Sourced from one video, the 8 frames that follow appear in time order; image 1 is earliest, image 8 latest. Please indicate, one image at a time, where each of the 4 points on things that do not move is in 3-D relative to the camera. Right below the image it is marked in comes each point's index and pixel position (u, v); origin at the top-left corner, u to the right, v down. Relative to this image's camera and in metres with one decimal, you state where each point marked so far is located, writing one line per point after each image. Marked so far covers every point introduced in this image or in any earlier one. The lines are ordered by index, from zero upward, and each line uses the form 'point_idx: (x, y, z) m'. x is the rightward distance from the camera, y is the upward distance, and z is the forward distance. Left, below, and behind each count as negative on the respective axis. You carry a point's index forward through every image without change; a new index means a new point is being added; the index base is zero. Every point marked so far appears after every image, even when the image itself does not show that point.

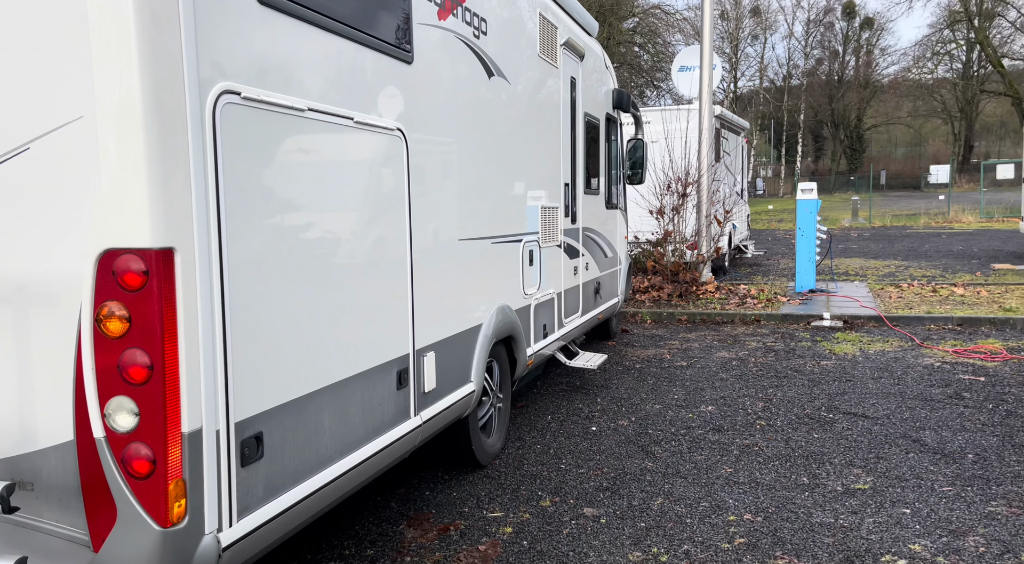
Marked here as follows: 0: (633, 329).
0: (+1.5, -0.6, +10.8) m
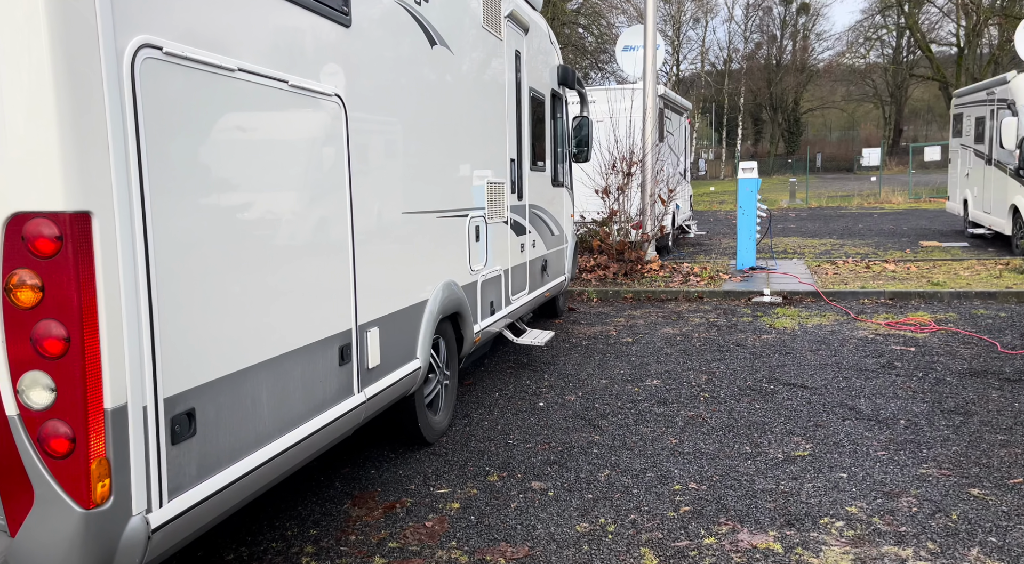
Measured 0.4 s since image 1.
0: (+0.8, -0.3, +10.9) m
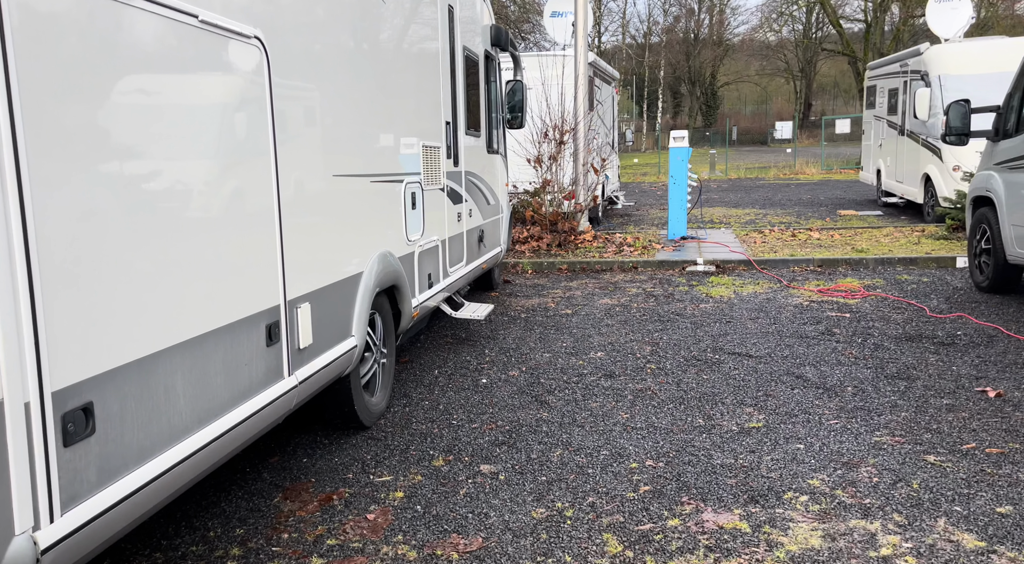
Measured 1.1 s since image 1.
0: (0.0, 0.0, +10.7) m
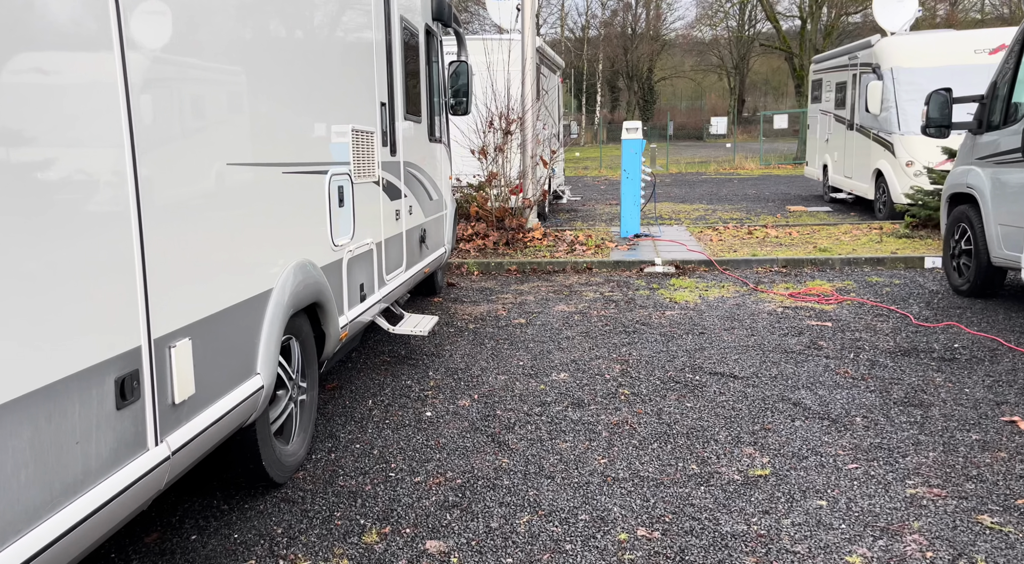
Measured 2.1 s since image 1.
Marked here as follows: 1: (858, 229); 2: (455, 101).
0: (-0.6, 0.0, +9.7) m
1: (+4.8, +0.7, +12.5) m
2: (-0.6, +1.8, +8.9) m
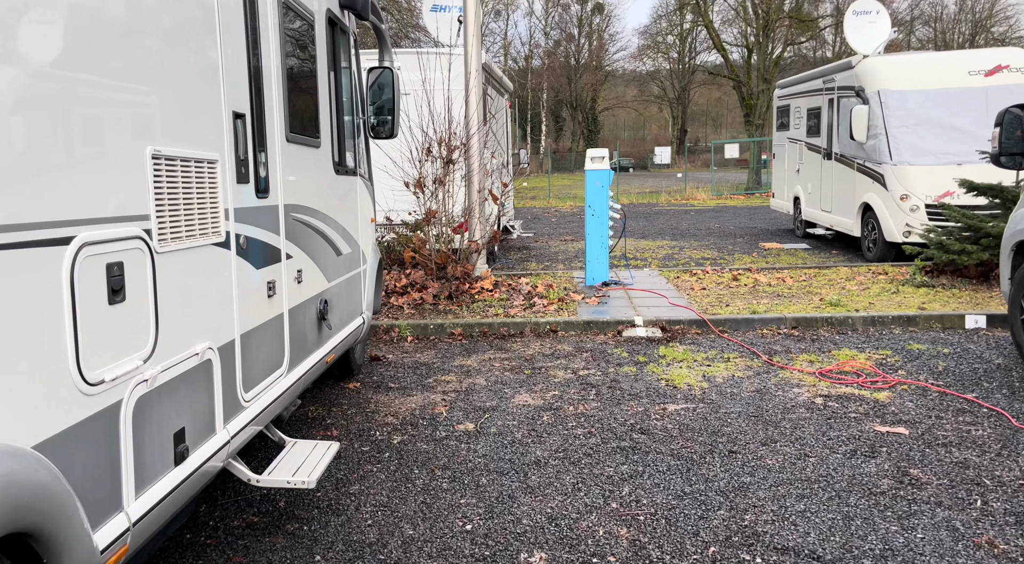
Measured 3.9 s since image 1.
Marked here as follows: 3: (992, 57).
0: (-1.1, -0.6, +7.5) m
1: (+4.1, +0.1, +10.6) m
2: (-1.0, +1.2, +6.8) m
3: (+7.1, +3.3, +13.2) m
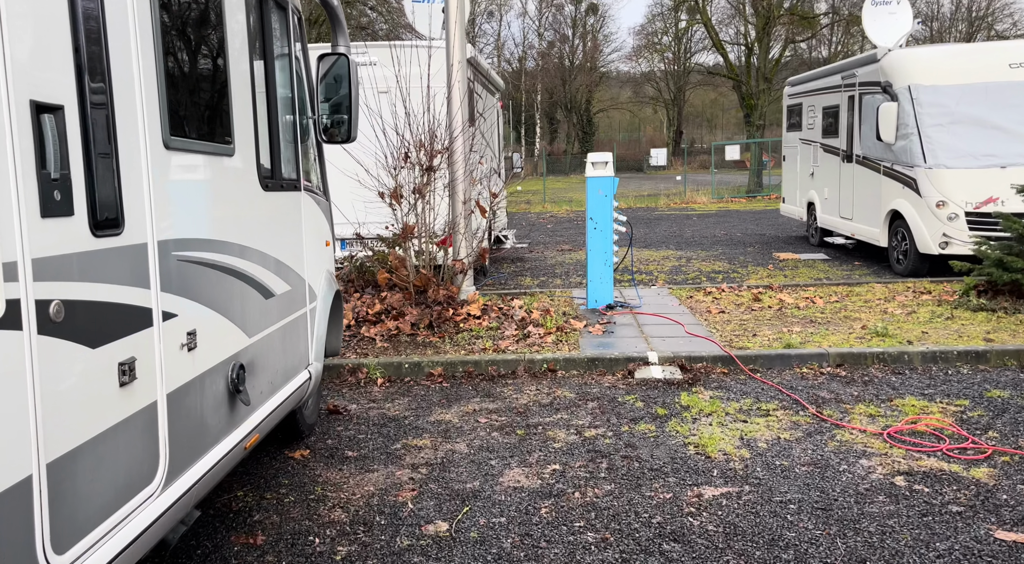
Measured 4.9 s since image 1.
0: (-1.1, -0.8, +6.2) m
1: (+4.0, -0.1, +9.3) m
2: (-1.1, +1.0, +5.5) m
3: (+7.0, +3.1, +11.9) m
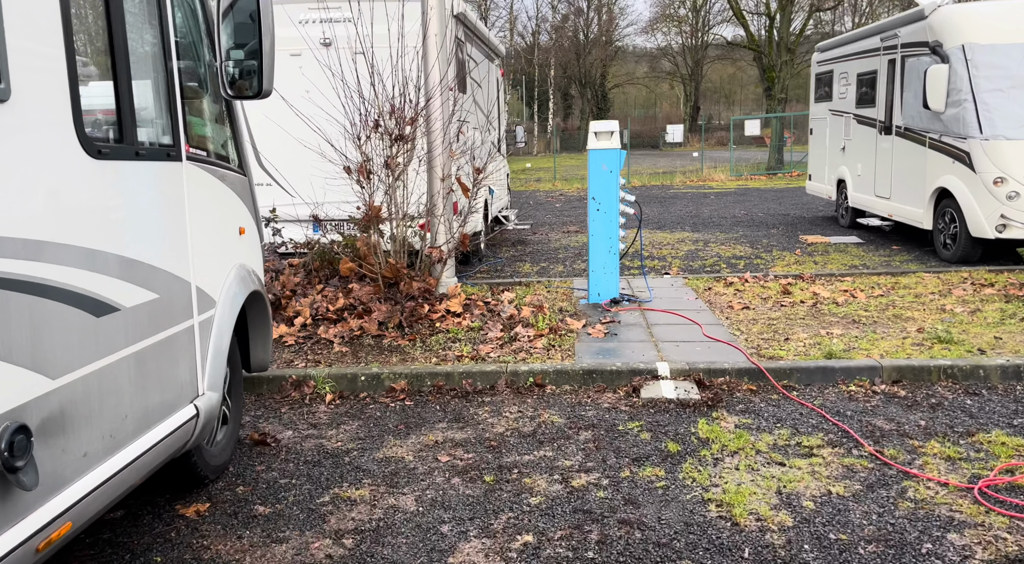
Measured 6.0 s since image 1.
0: (-1.3, -0.8, +5.0) m
1: (+3.9, 0.0, +7.9) m
2: (-1.3, +1.0, +4.2) m
3: (+6.9, +3.3, +10.4) m
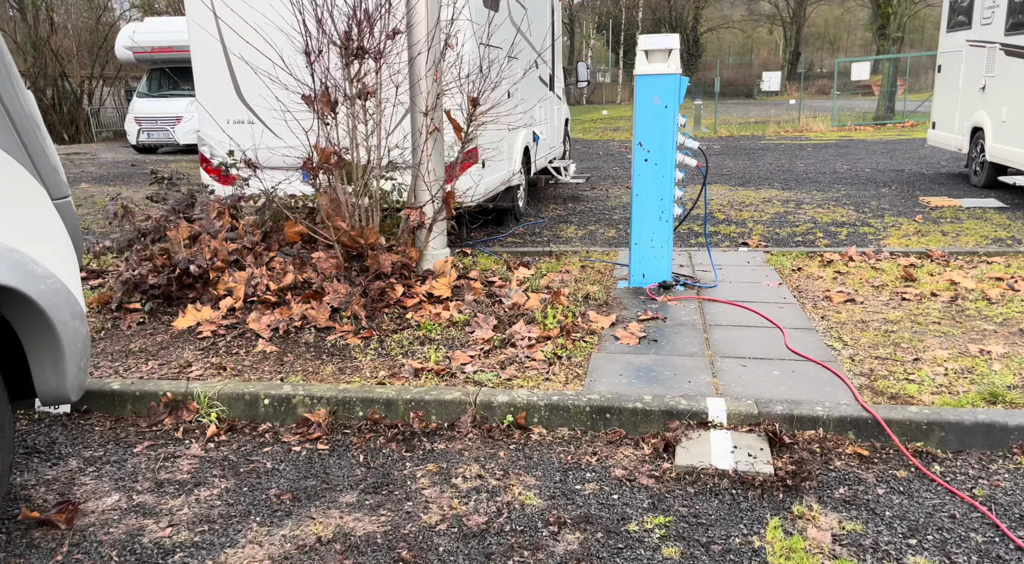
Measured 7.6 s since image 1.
0: (-1.5, -0.8, +3.1) m
1: (+4.0, 0.0, +5.5) m
2: (-1.5, +1.0, +2.2) m
3: (+7.3, +3.4, +7.5) m
